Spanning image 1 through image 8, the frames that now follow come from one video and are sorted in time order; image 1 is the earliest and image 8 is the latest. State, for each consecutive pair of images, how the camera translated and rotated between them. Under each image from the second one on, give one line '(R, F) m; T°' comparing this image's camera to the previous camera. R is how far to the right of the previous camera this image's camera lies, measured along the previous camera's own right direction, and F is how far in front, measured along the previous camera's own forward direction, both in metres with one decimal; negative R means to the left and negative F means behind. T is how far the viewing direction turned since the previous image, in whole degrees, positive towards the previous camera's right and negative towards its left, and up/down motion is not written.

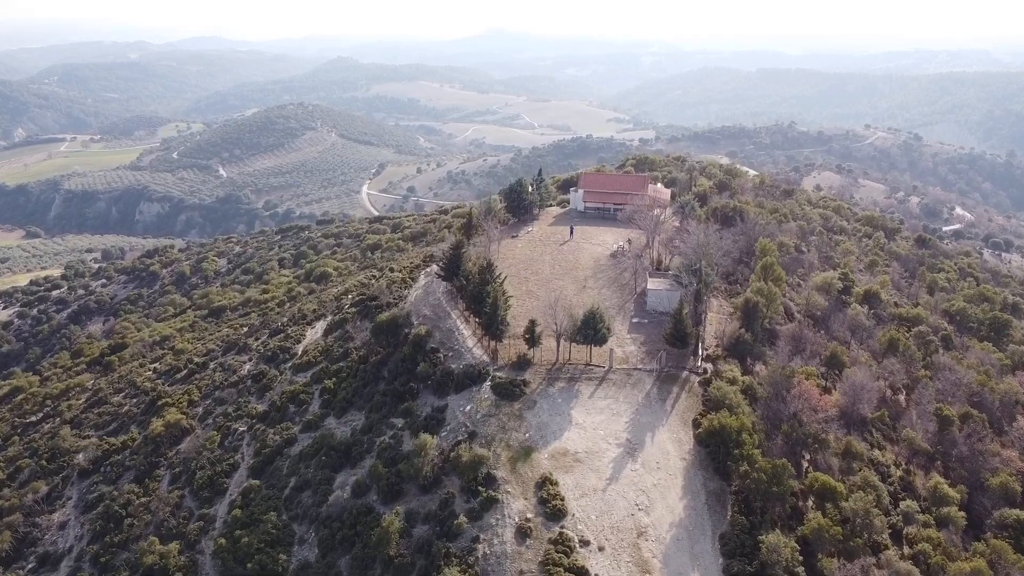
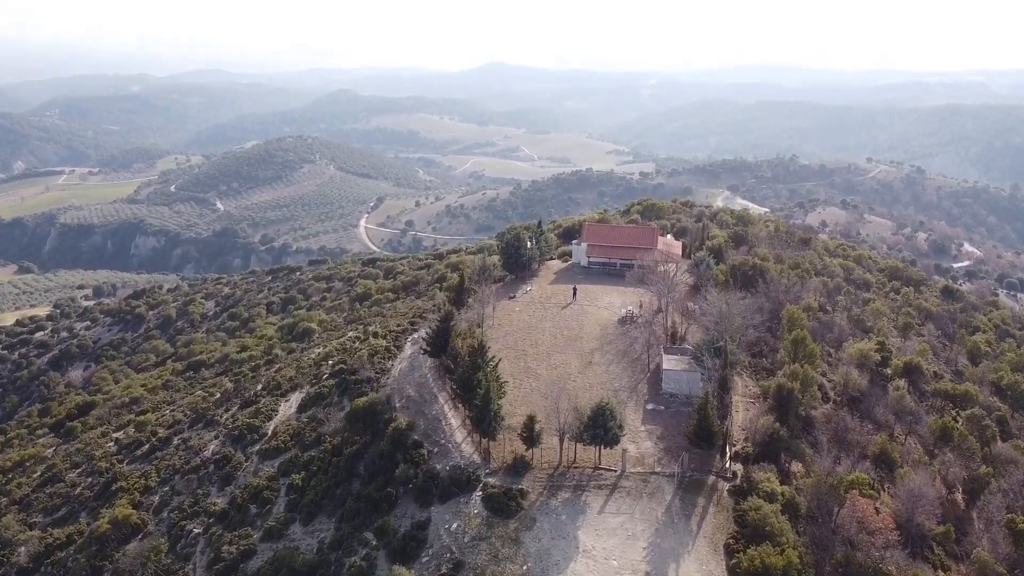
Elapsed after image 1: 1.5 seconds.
(+0.1, +3.3) m; 0°
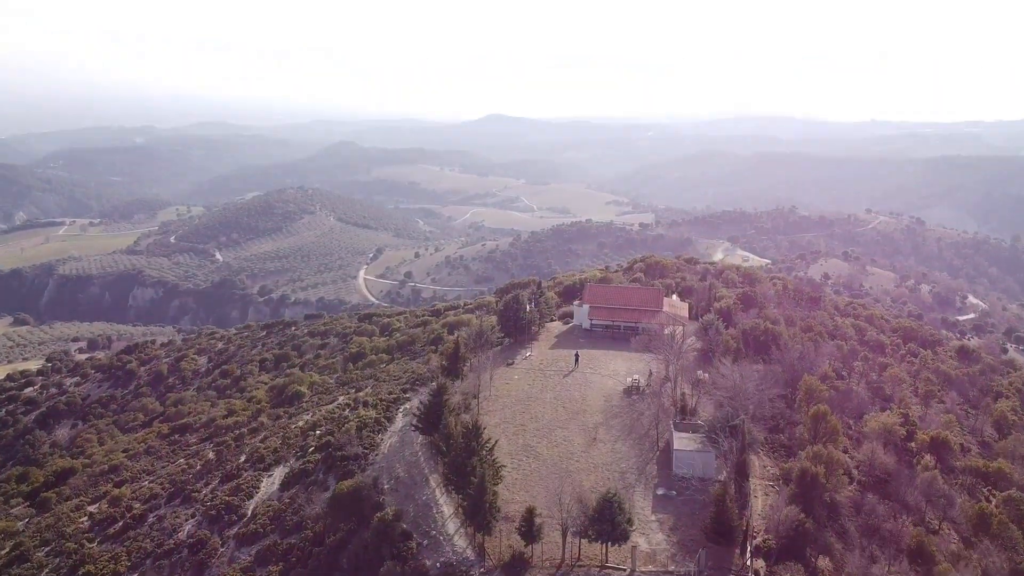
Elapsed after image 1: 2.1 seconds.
(+0.1, +1.6) m; 0°
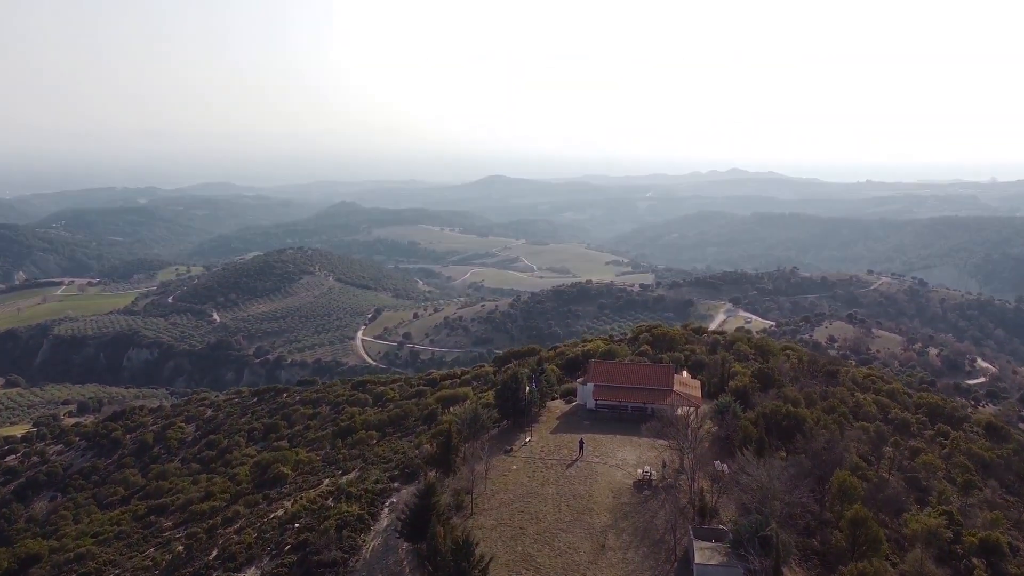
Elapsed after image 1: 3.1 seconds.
(+0.1, +2.3) m; 0°
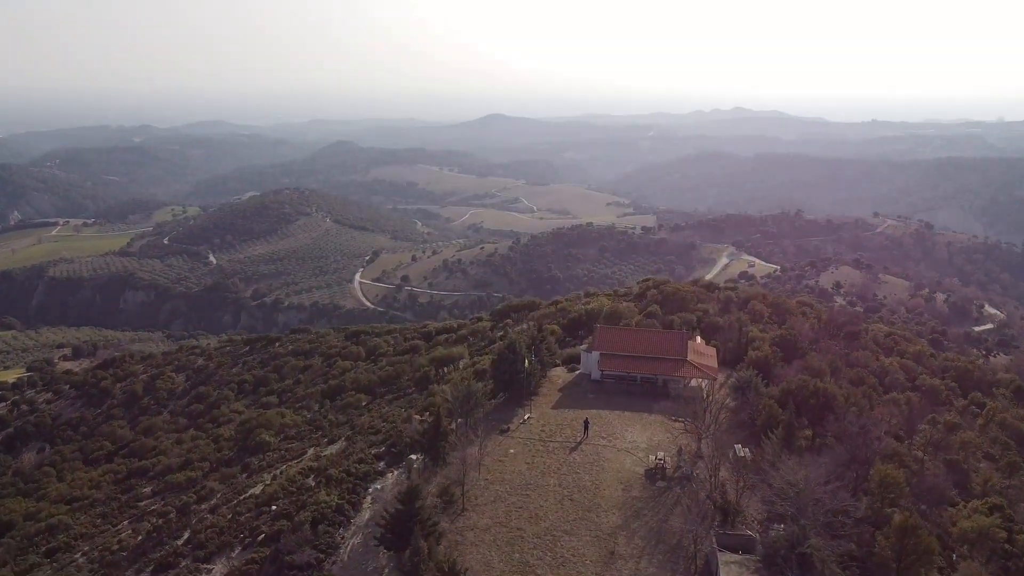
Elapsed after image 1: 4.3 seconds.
(+0.1, +3.1) m; 0°
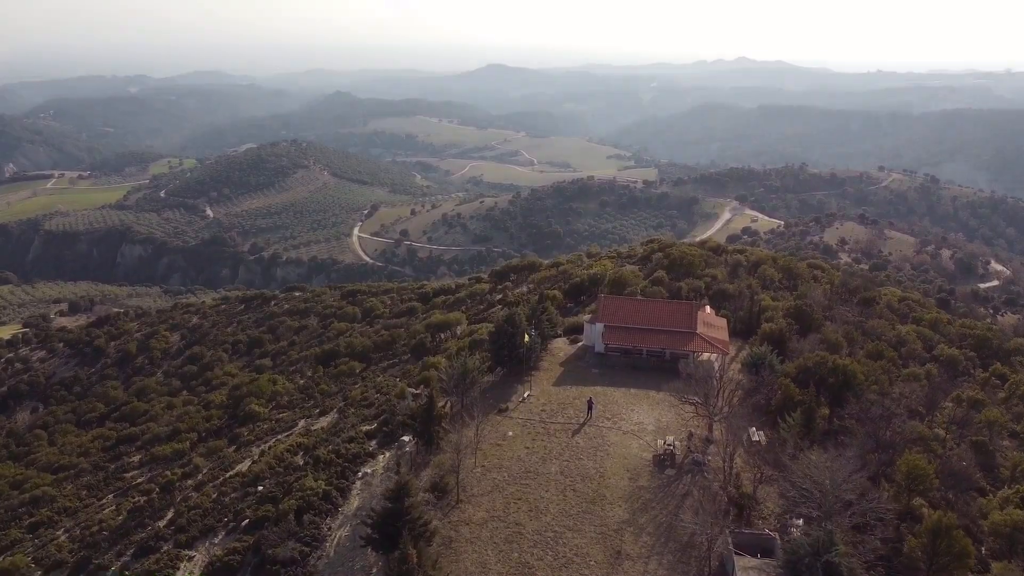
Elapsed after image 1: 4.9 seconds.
(0.0, +1.7) m; 0°
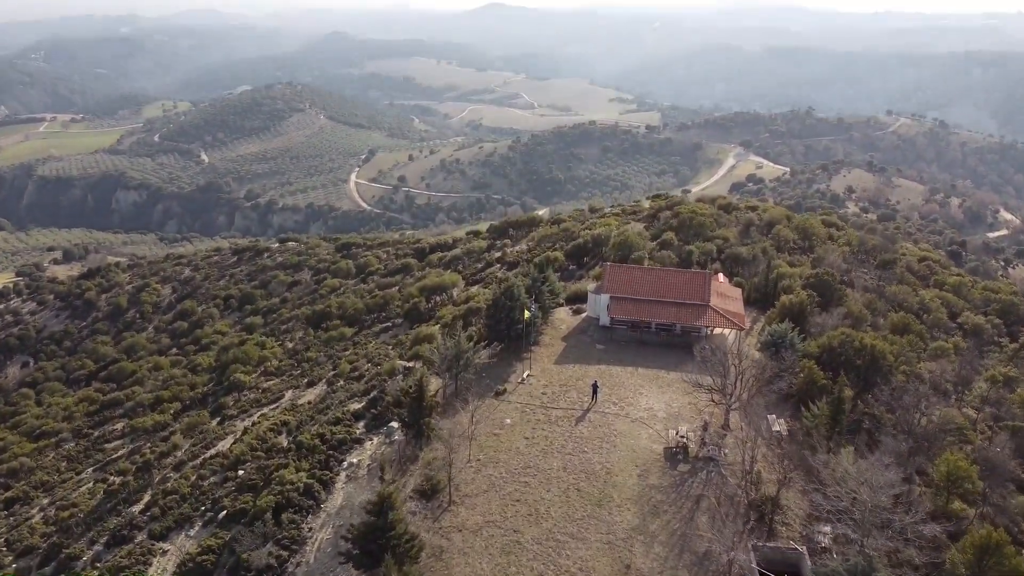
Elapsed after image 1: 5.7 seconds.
(0.0, +2.1) m; 0°
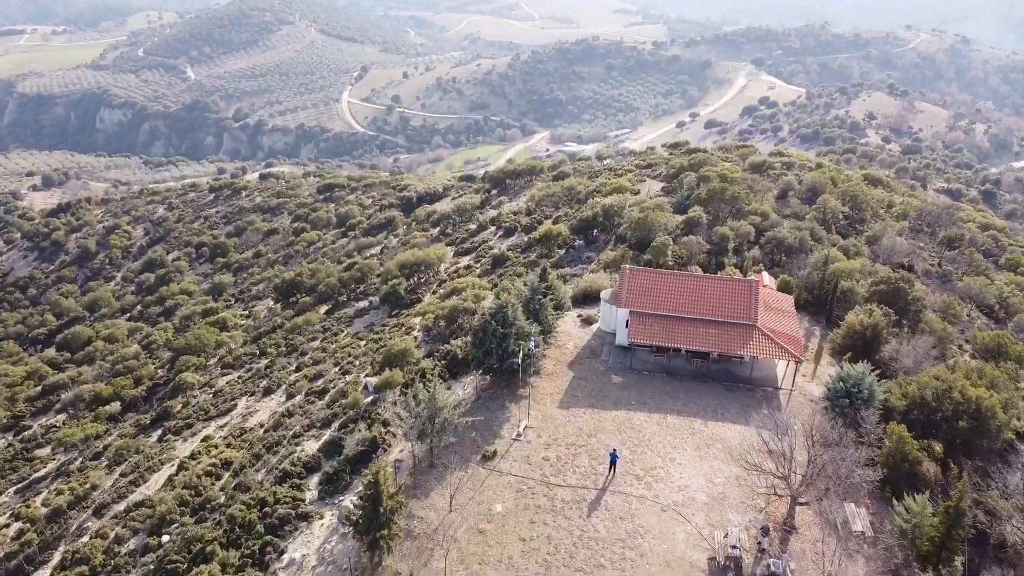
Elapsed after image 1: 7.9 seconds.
(+0.1, +5.4) m; 0°
